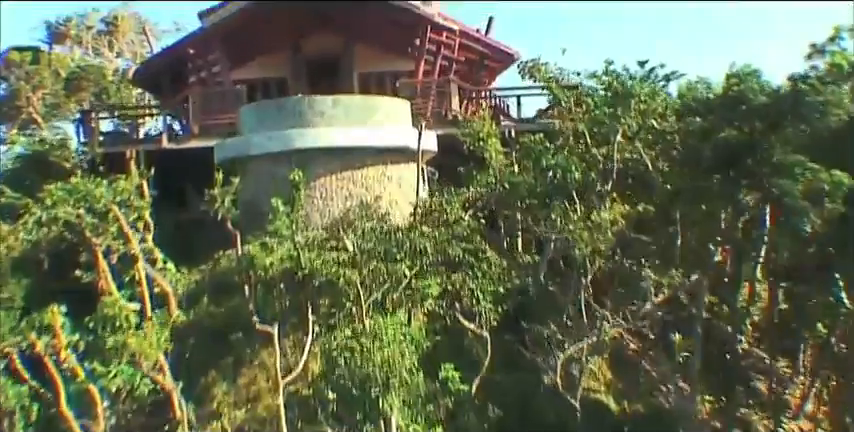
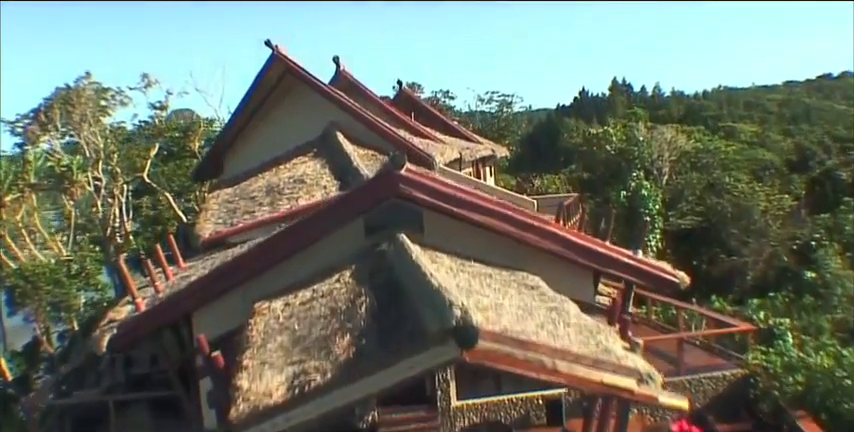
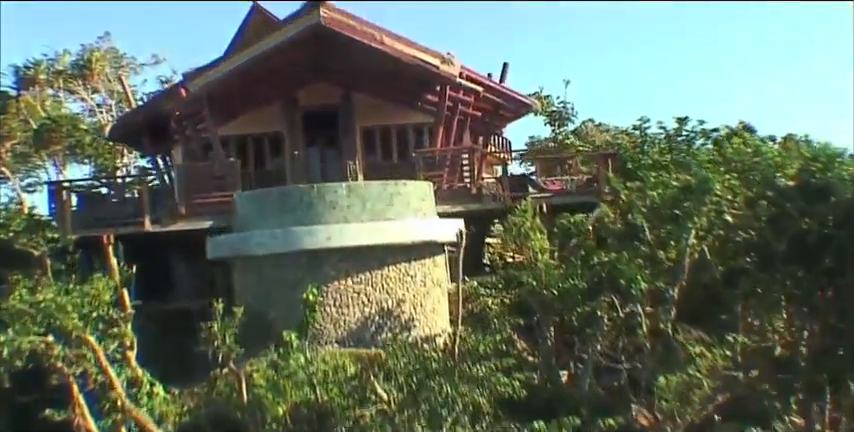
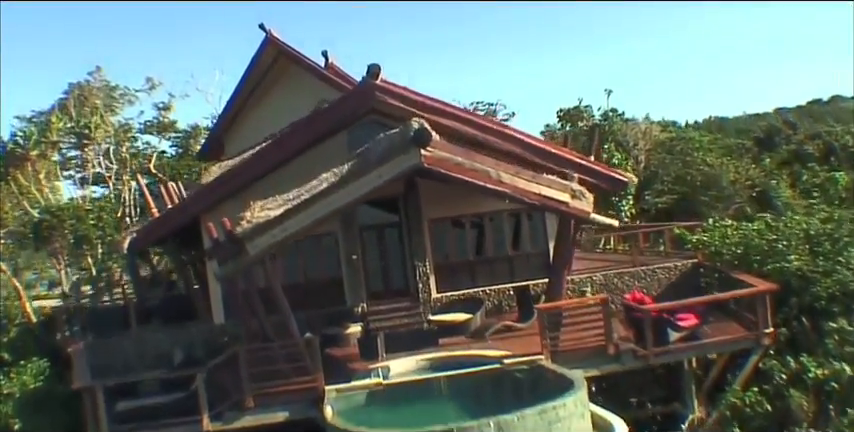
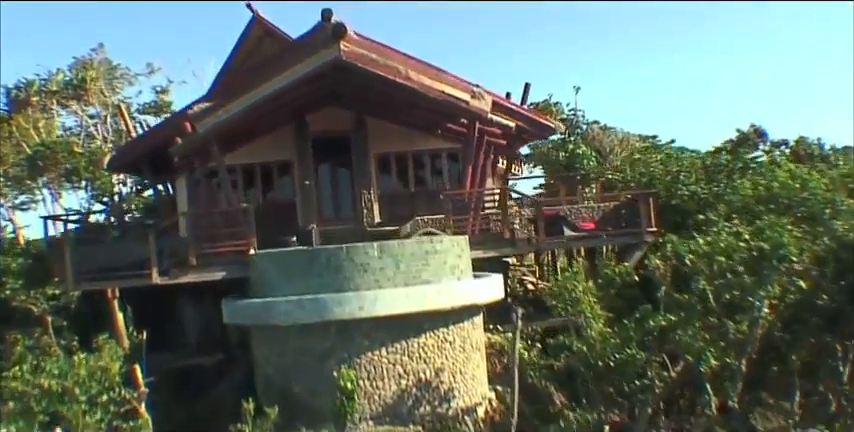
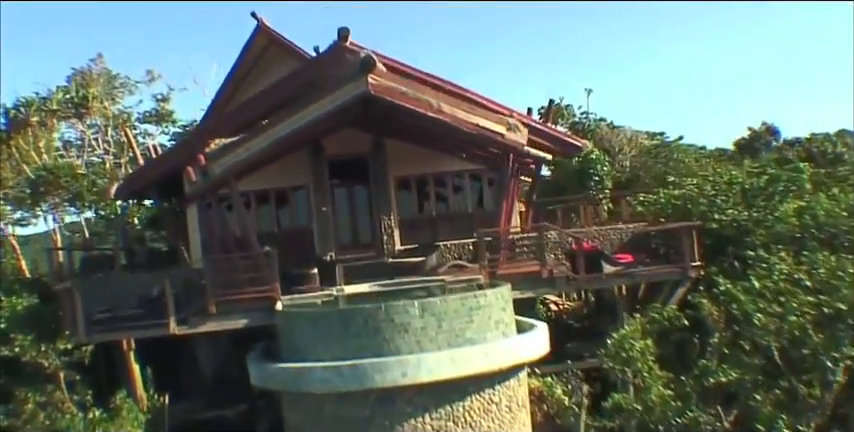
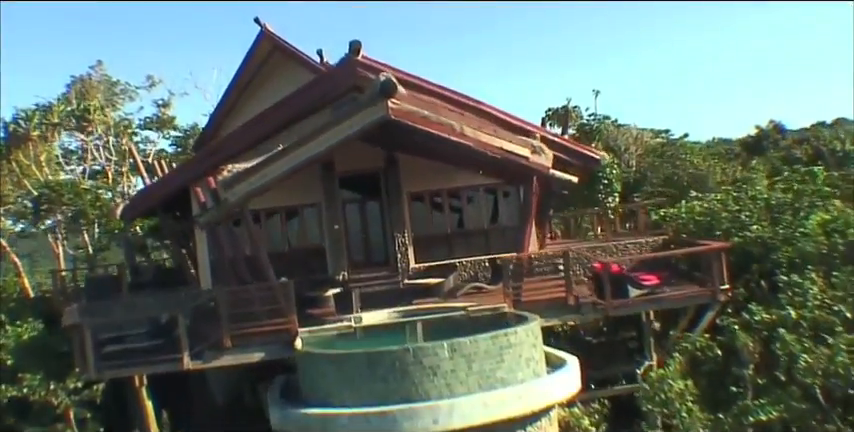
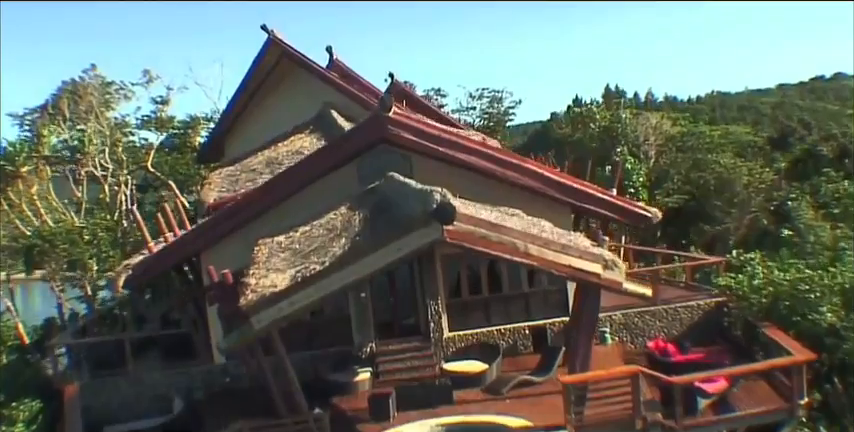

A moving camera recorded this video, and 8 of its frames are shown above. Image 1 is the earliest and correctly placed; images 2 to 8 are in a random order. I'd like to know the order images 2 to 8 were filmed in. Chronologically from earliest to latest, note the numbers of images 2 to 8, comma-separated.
3, 5, 6, 7, 4, 8, 2
